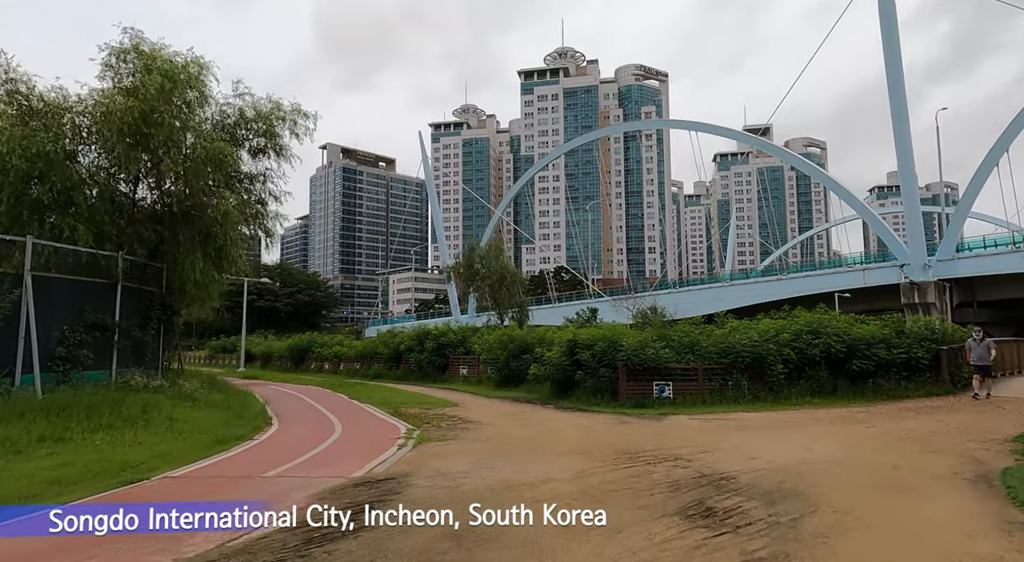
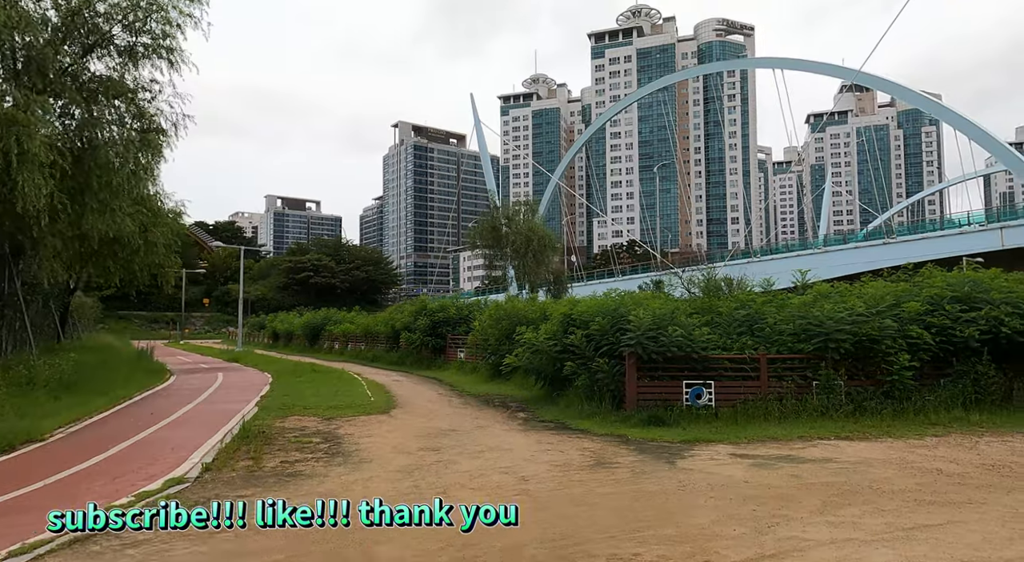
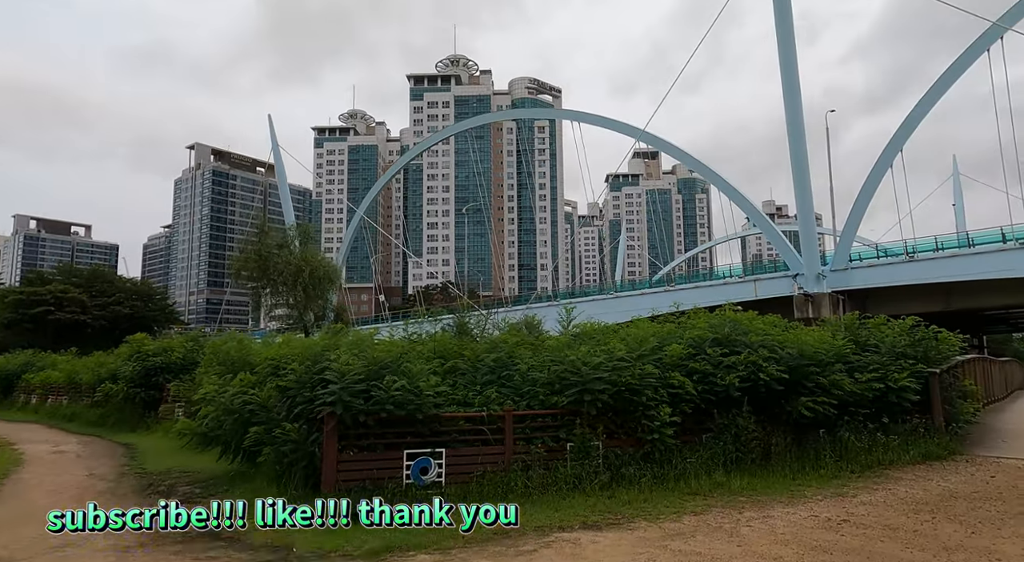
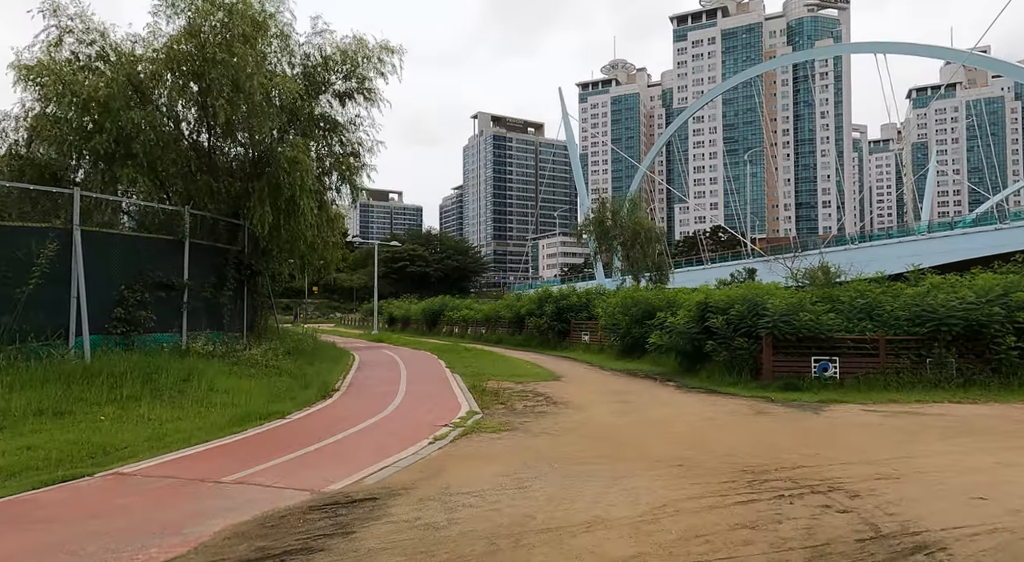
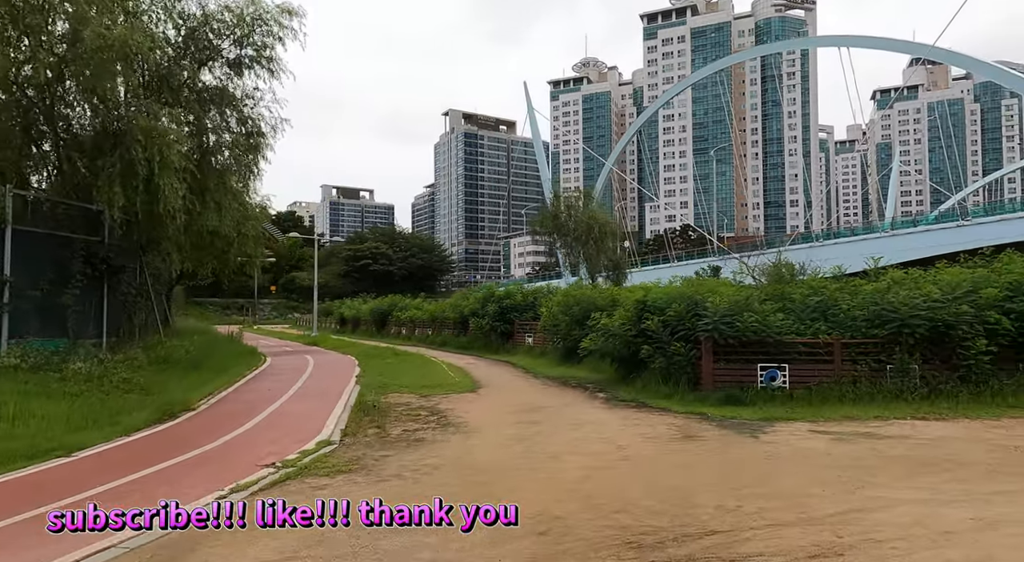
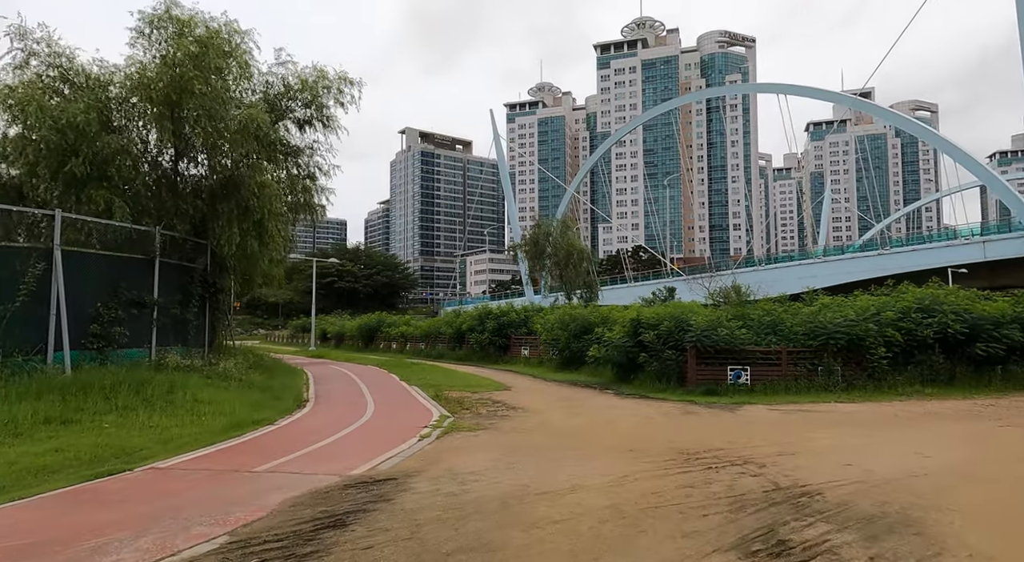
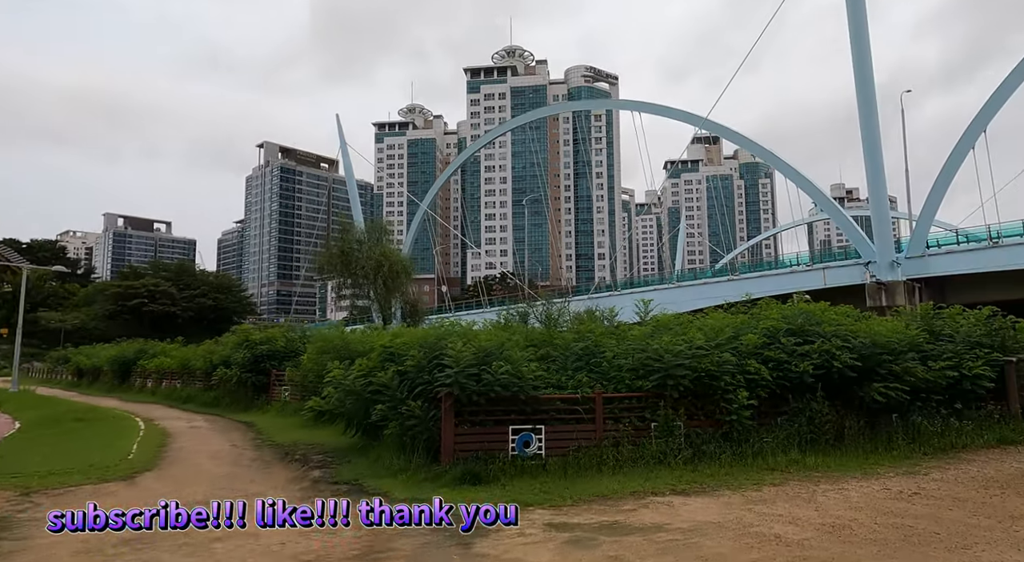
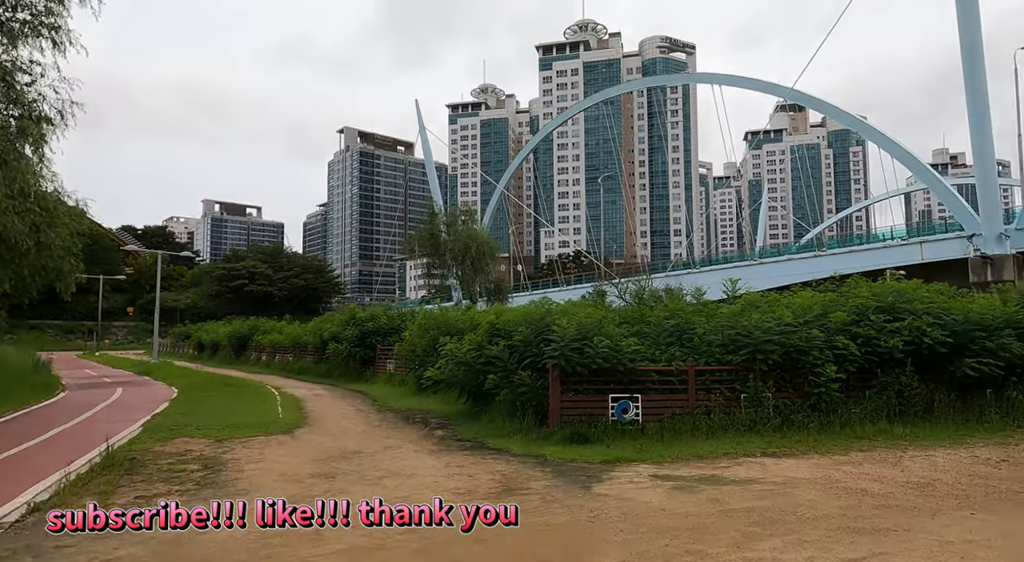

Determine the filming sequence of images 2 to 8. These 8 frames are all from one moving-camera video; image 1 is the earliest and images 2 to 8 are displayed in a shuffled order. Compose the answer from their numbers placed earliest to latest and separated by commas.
6, 4, 5, 2, 8, 7, 3
